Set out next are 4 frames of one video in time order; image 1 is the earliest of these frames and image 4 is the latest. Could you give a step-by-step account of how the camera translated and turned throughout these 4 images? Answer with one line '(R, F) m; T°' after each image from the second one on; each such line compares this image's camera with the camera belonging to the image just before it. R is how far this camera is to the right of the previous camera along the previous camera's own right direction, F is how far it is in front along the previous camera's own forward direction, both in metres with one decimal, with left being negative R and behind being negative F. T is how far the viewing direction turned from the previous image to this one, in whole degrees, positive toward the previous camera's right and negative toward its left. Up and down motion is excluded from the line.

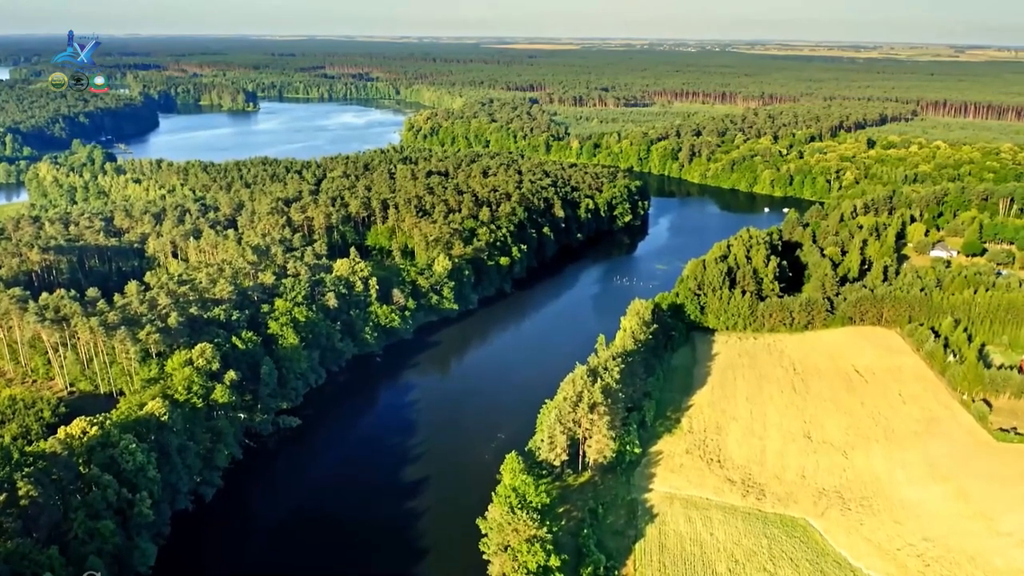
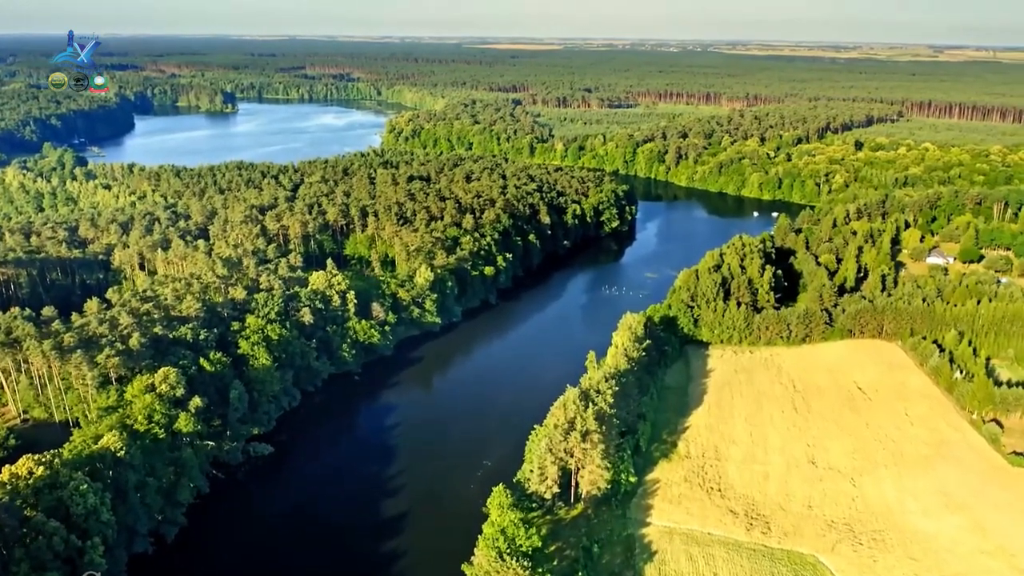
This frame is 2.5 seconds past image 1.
(-0.1, +2.7) m; +1°
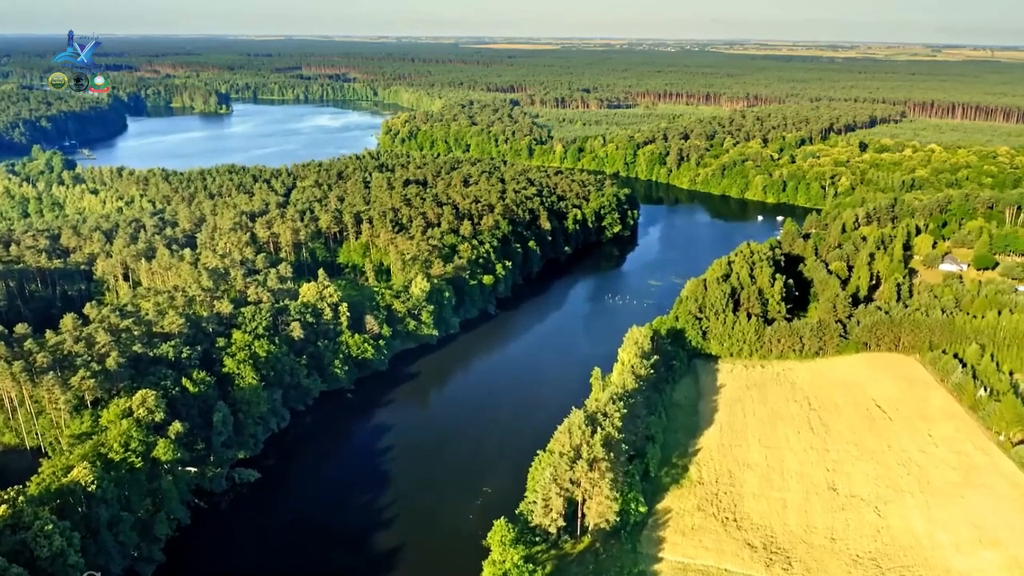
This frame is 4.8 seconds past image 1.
(-0.2, +2.5) m; 0°
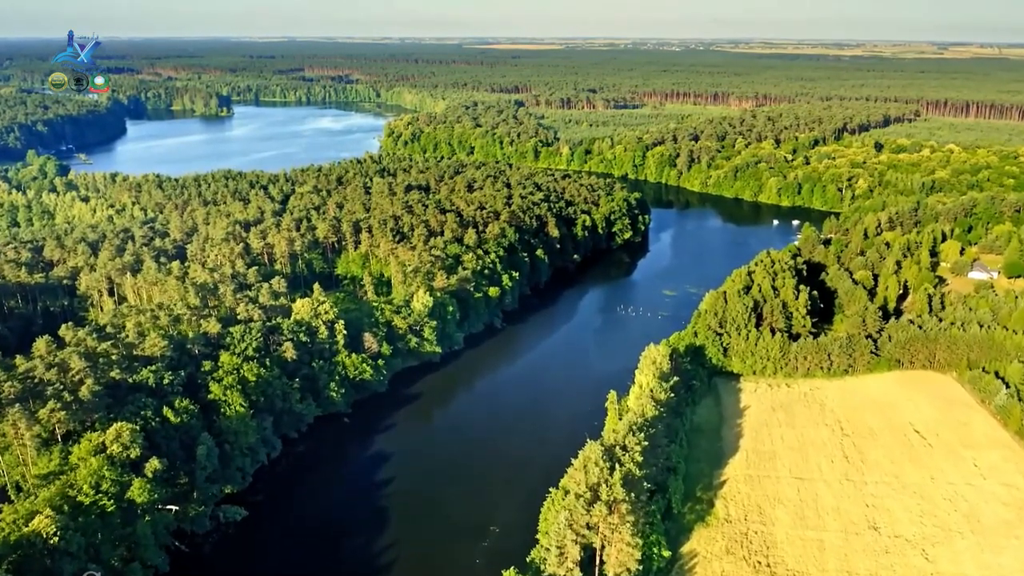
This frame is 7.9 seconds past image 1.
(-0.2, +3.3) m; 0°
